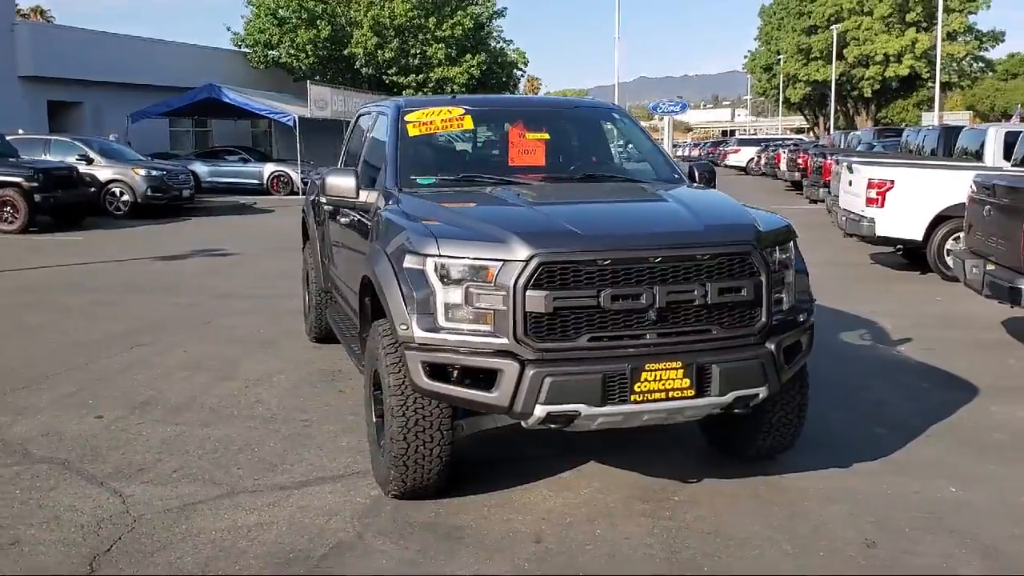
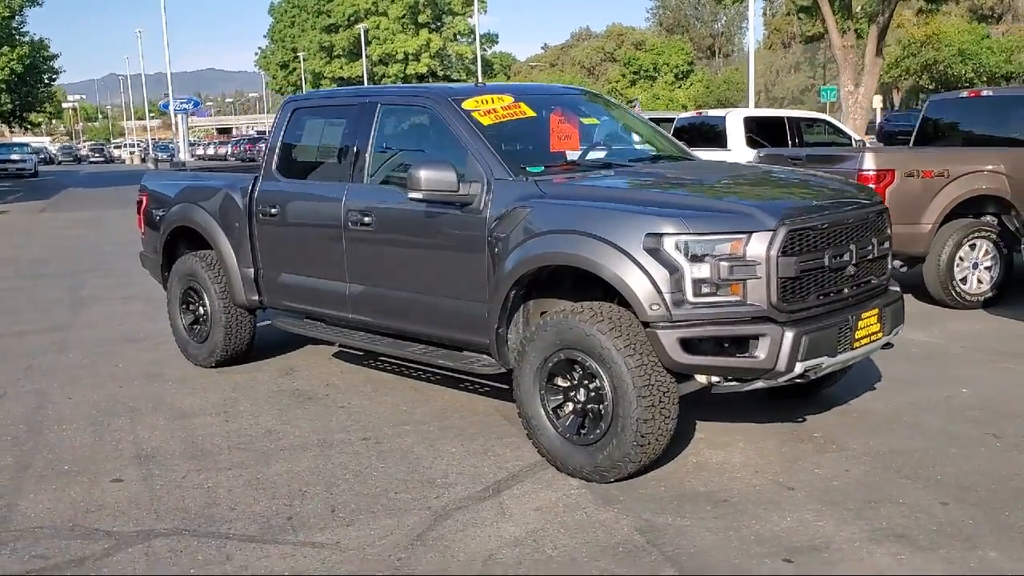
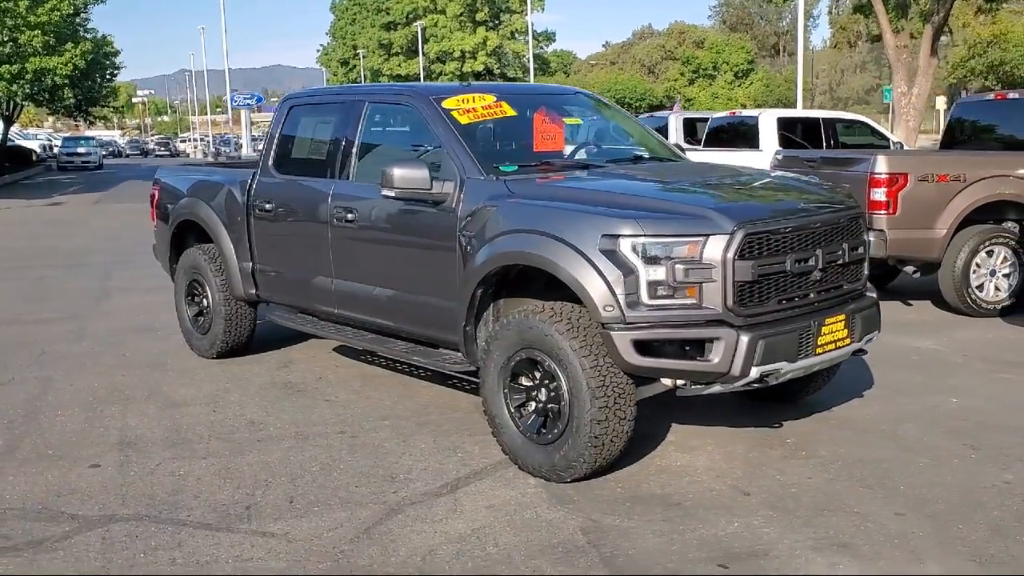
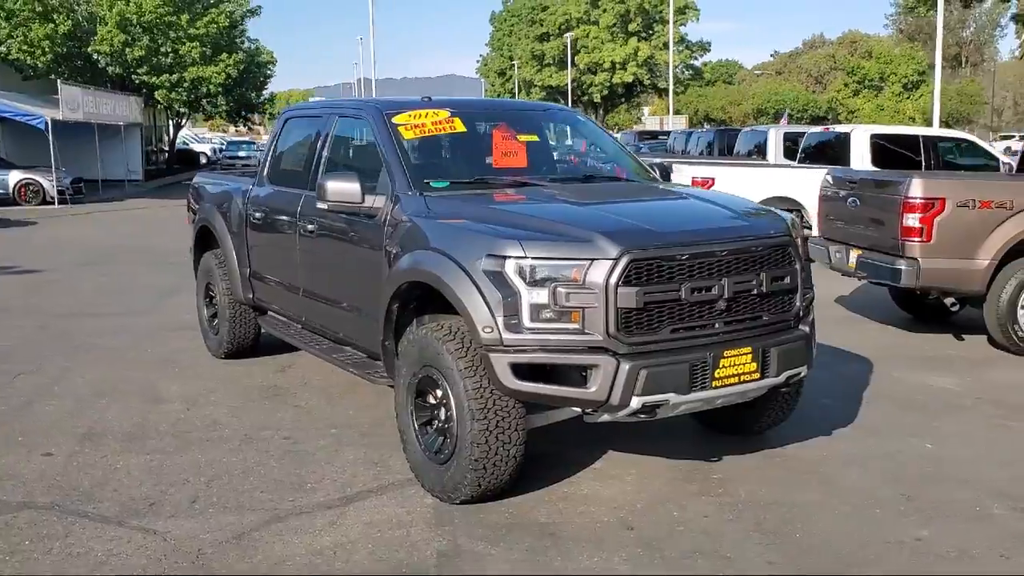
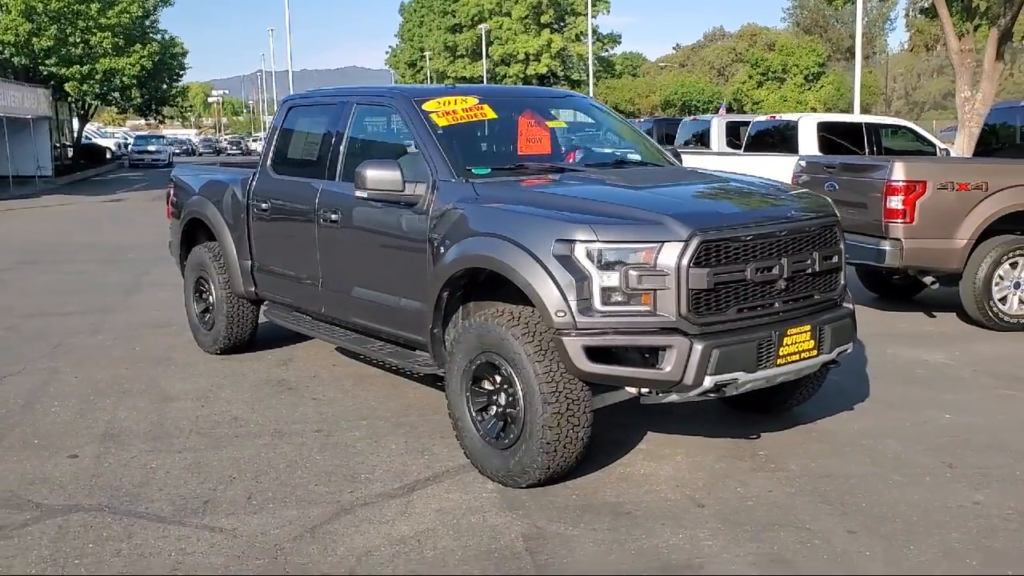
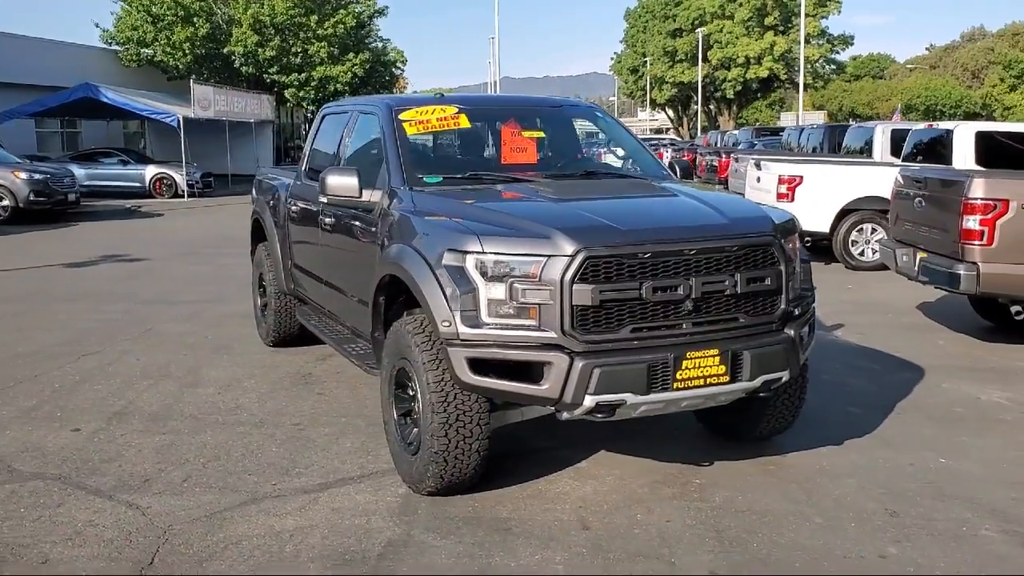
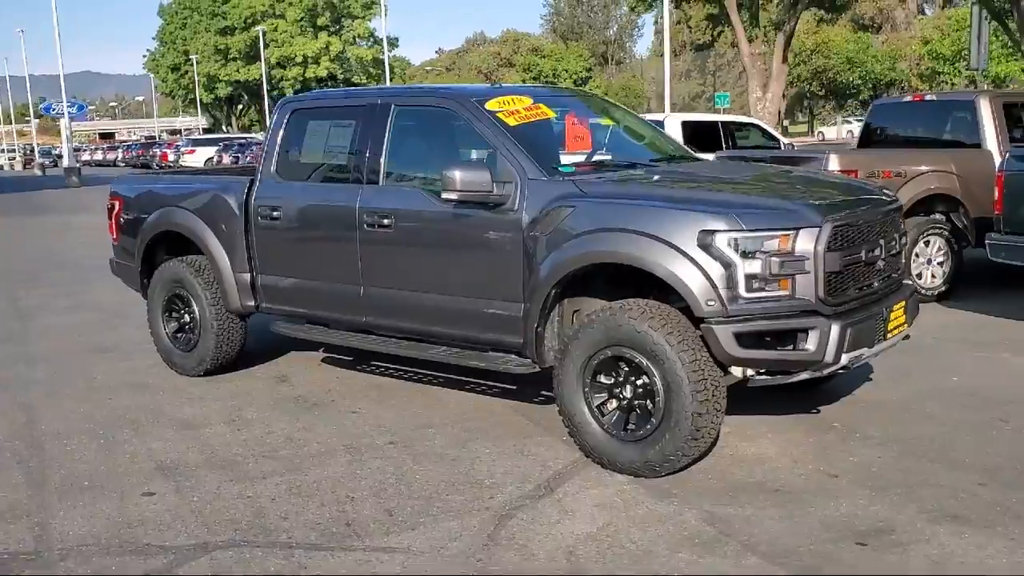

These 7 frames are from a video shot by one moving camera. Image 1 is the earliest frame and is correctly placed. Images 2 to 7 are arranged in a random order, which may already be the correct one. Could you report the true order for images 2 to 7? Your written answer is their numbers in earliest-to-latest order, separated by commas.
6, 4, 5, 3, 2, 7
